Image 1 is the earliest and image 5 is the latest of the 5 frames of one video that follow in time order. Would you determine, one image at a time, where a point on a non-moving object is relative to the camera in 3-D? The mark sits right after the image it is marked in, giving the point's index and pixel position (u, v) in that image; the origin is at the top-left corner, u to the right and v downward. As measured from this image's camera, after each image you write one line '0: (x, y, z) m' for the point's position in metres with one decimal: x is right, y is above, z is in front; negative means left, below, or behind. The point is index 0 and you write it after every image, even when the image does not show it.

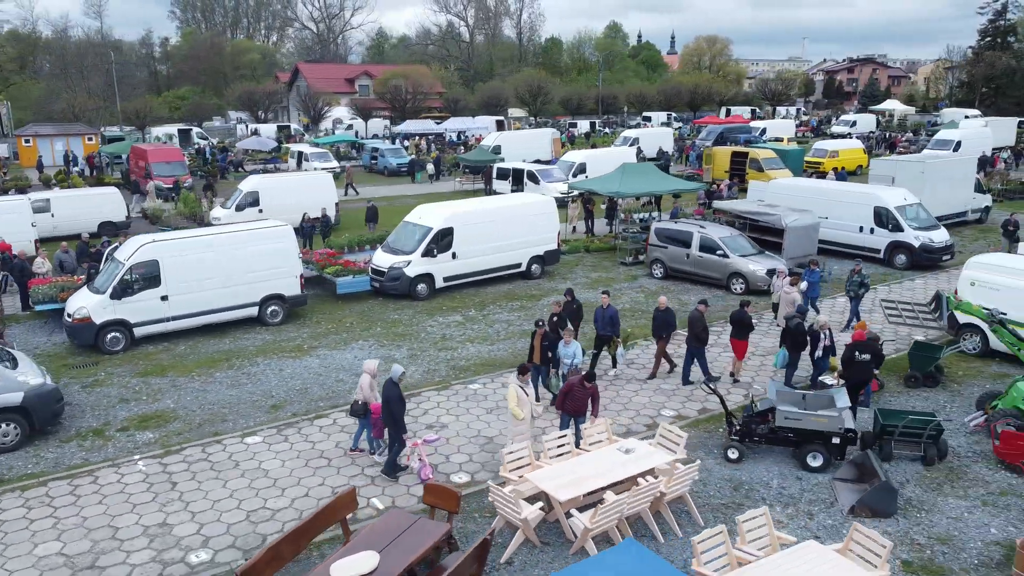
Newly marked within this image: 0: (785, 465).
0: (+3.1, -2.0, +9.1) m
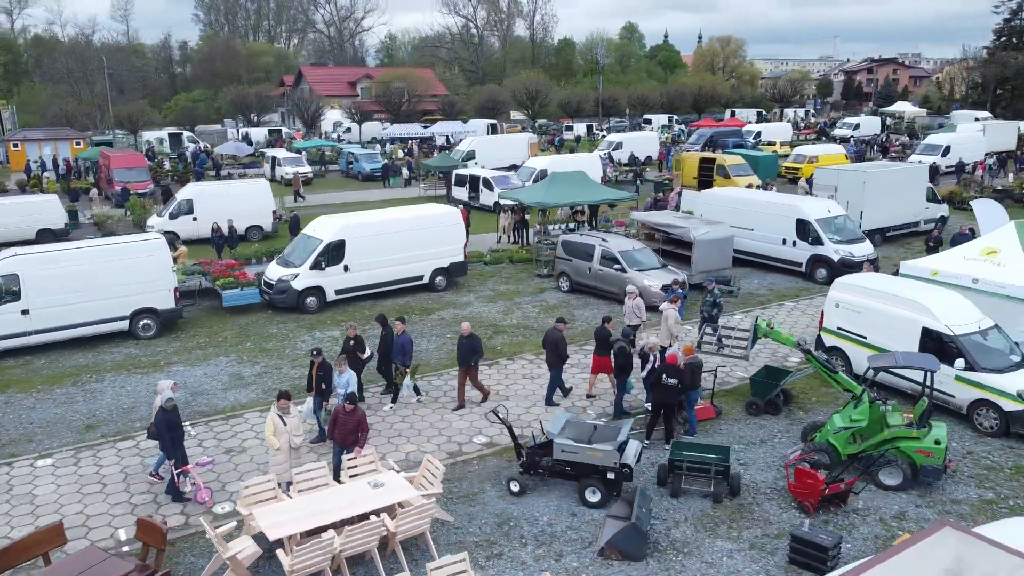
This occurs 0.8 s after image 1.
0: (+0.6, -2.3, +8.8) m
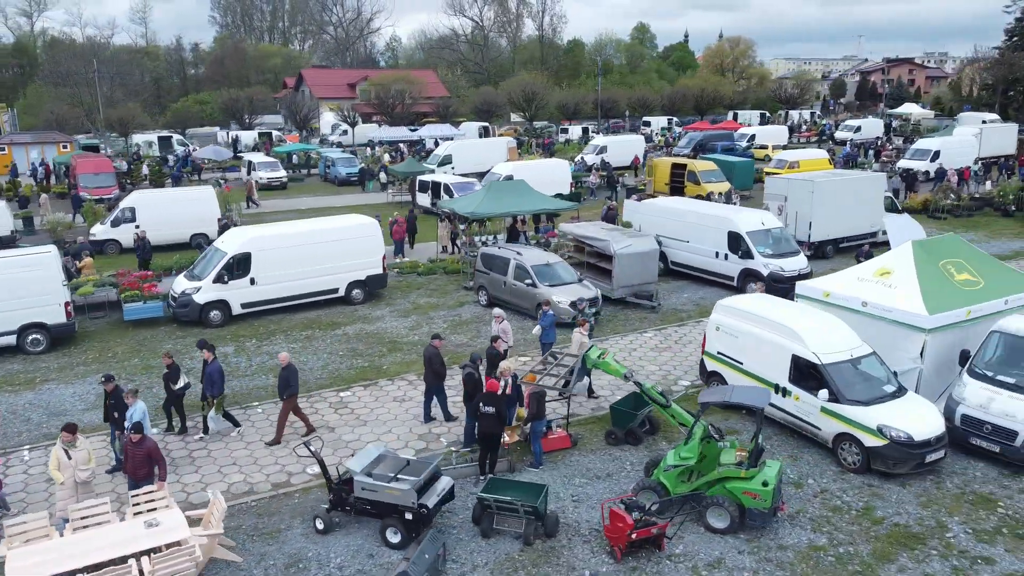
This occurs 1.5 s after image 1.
0: (-1.5, -2.6, +8.4) m
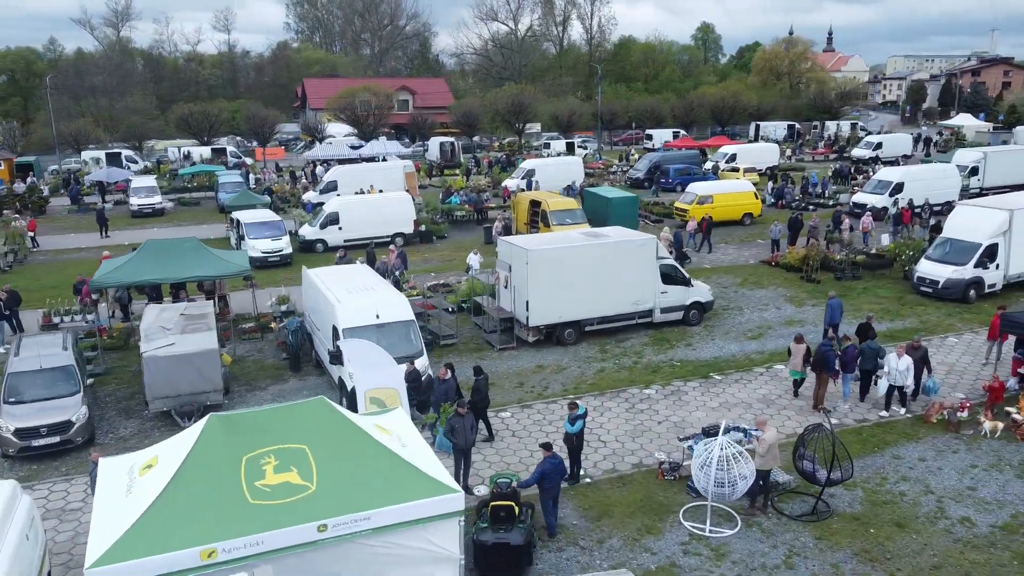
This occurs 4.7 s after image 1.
0: (-10.7, -4.3, +5.2) m
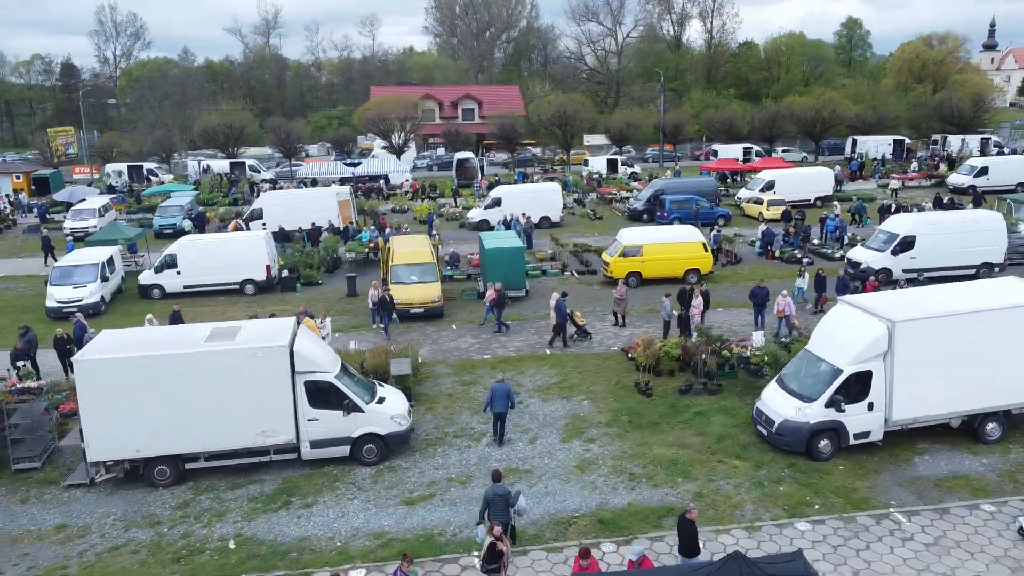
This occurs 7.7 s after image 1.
0: (-19.7, -5.5, +3.4) m
